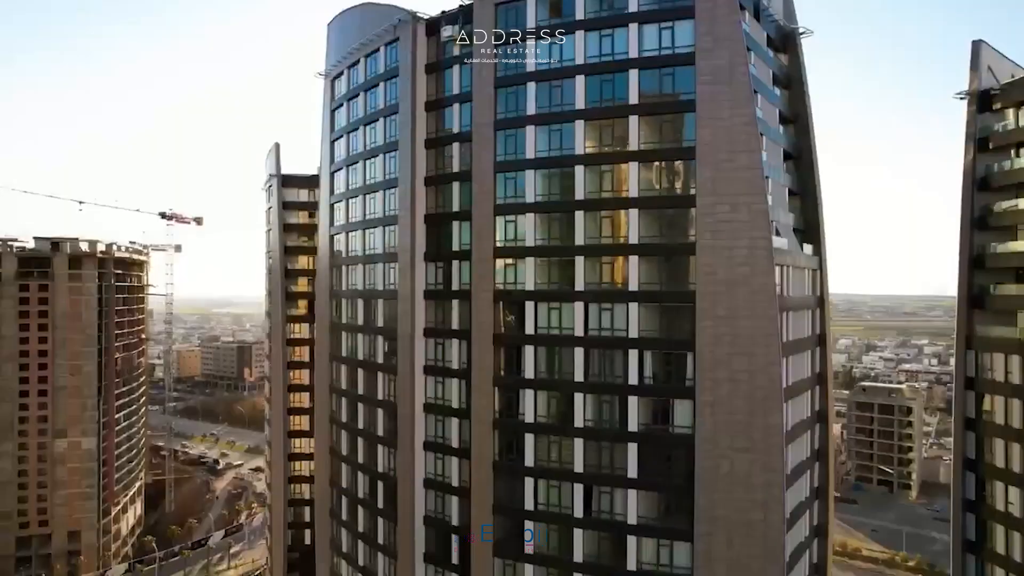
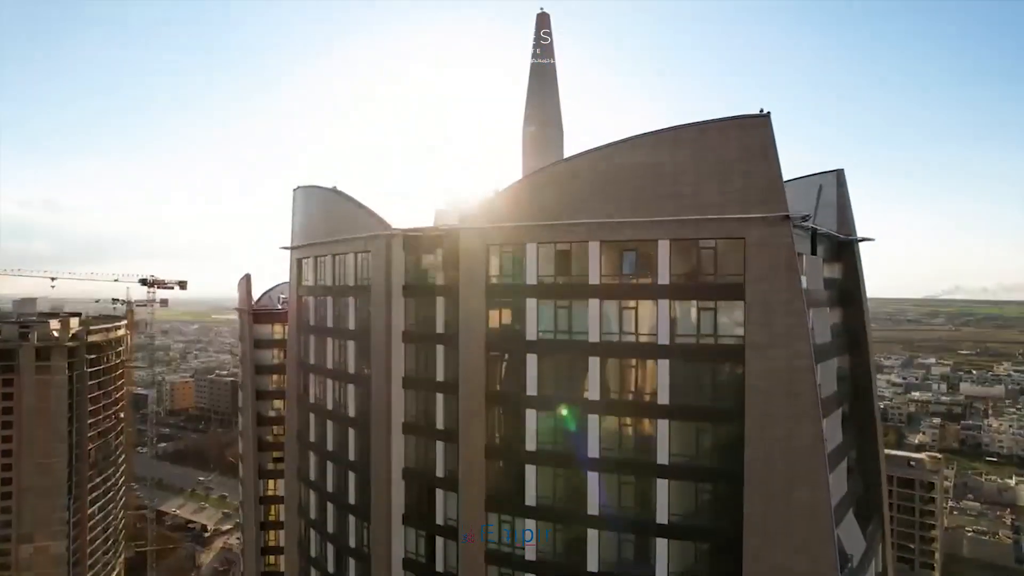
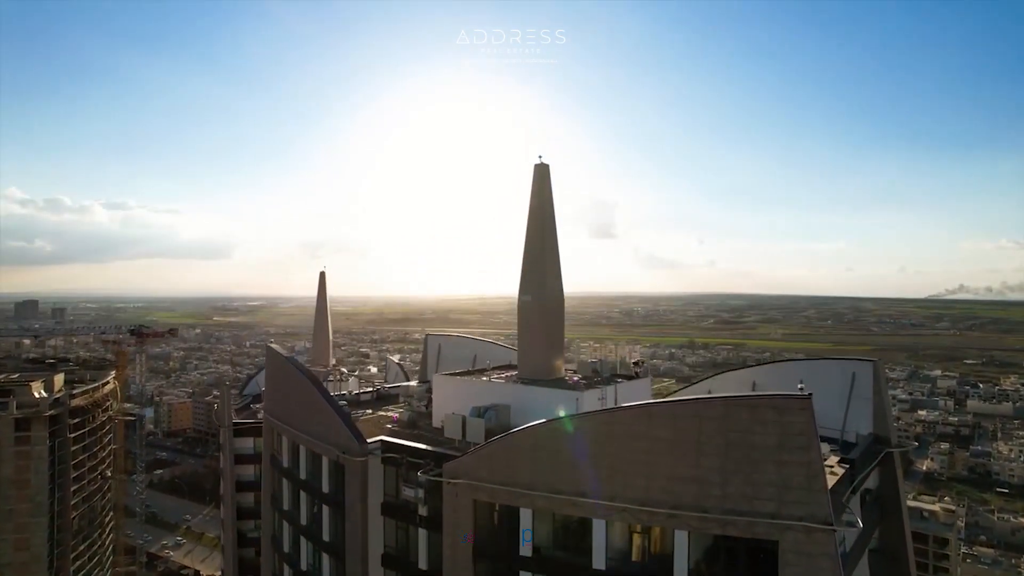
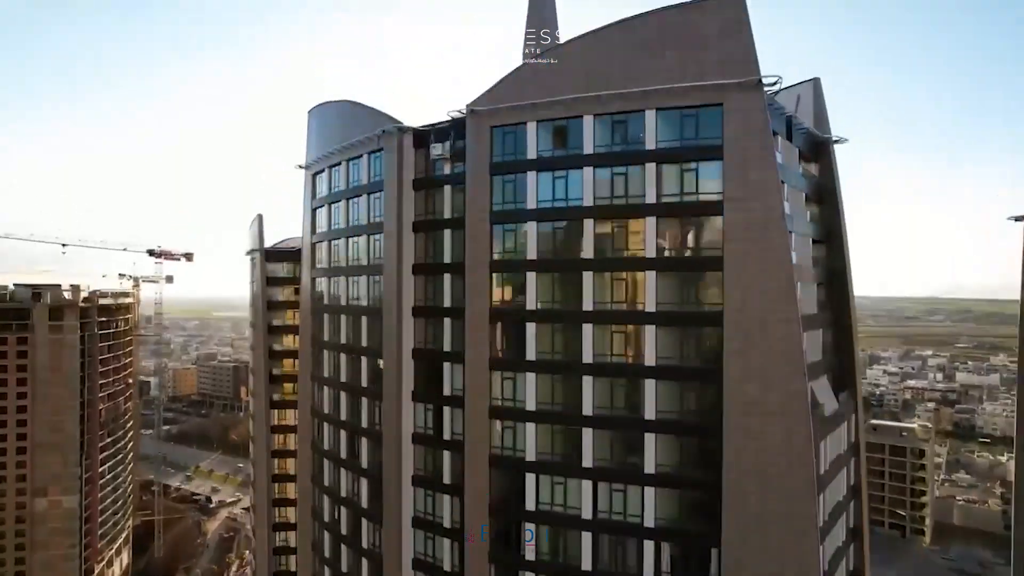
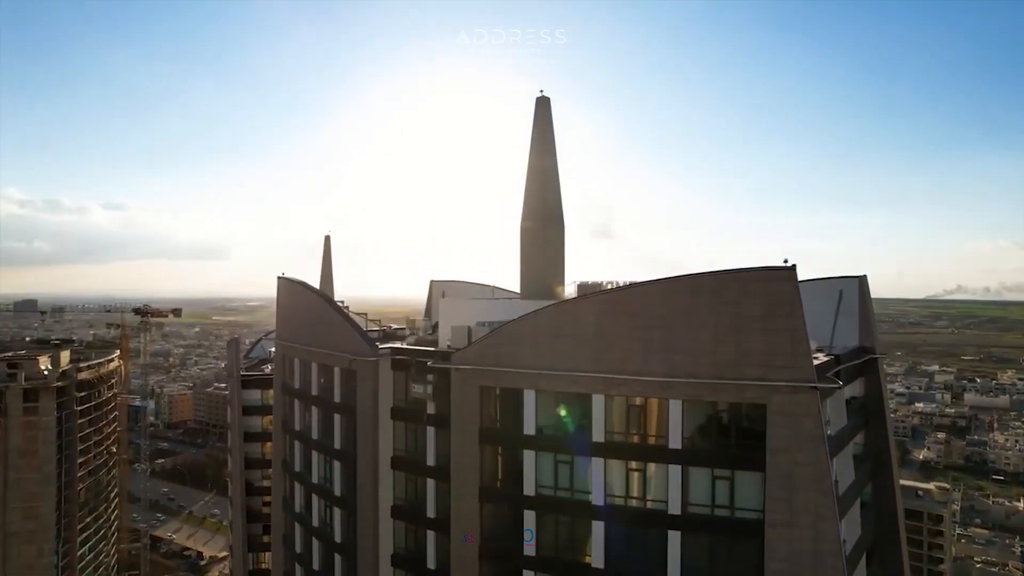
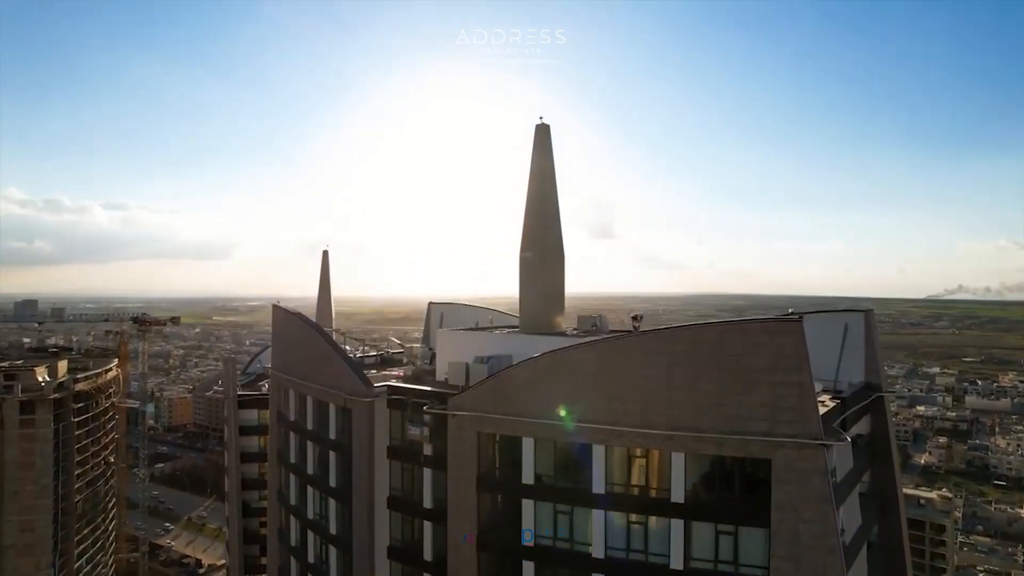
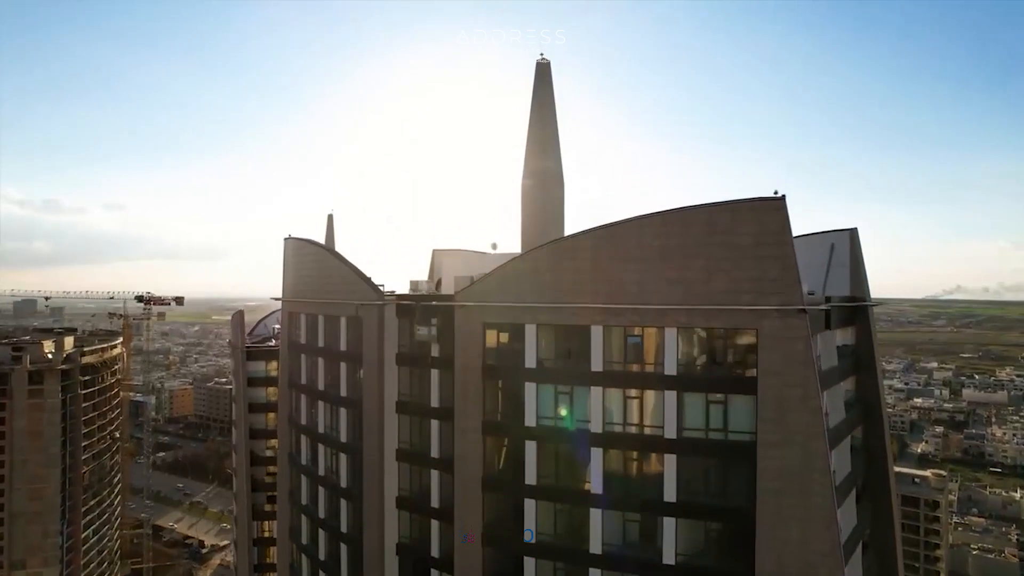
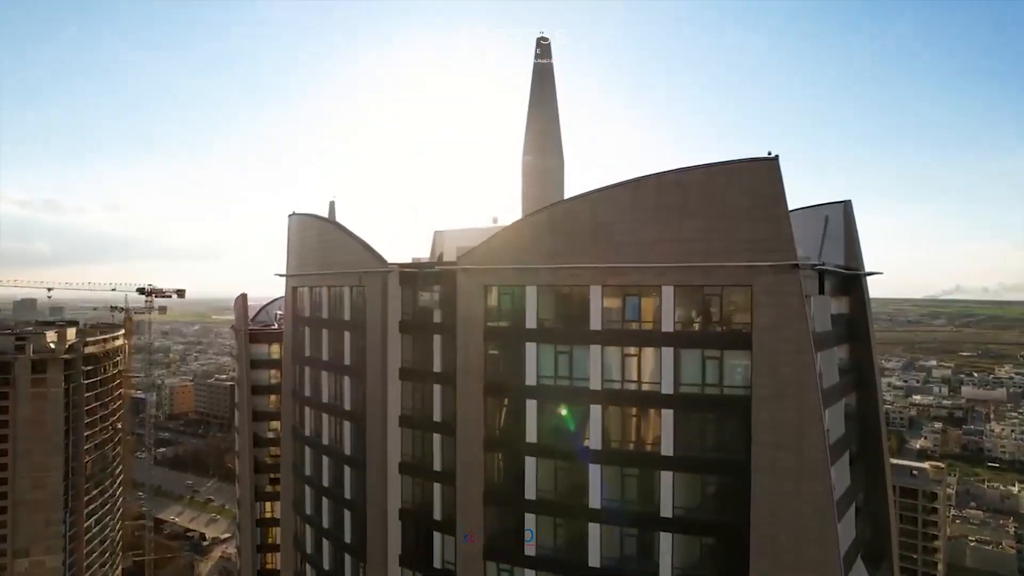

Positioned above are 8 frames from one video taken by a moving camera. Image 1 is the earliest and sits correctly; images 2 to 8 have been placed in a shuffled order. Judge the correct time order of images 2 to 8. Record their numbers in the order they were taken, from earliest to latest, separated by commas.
4, 2, 8, 7, 5, 6, 3
